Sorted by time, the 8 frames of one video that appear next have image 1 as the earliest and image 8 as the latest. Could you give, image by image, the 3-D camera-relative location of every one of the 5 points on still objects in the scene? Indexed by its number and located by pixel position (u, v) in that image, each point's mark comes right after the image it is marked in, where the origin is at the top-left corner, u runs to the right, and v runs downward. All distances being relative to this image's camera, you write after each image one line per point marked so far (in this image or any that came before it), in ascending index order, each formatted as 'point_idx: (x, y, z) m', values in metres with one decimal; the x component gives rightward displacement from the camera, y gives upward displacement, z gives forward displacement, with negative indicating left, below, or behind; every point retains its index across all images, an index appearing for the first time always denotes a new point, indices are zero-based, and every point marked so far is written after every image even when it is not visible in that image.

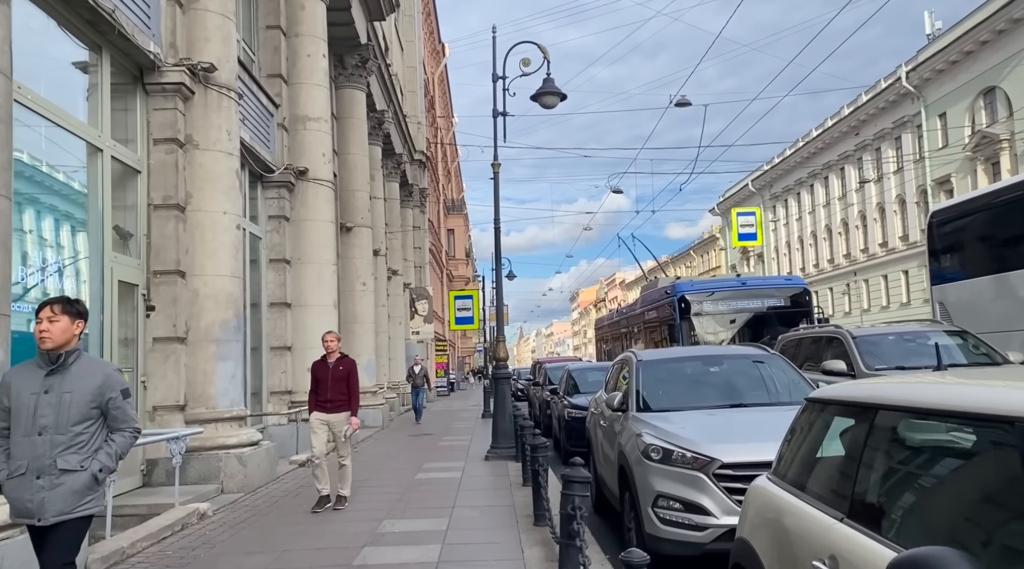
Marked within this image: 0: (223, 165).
0: (-3.5, +1.4, +10.2) m
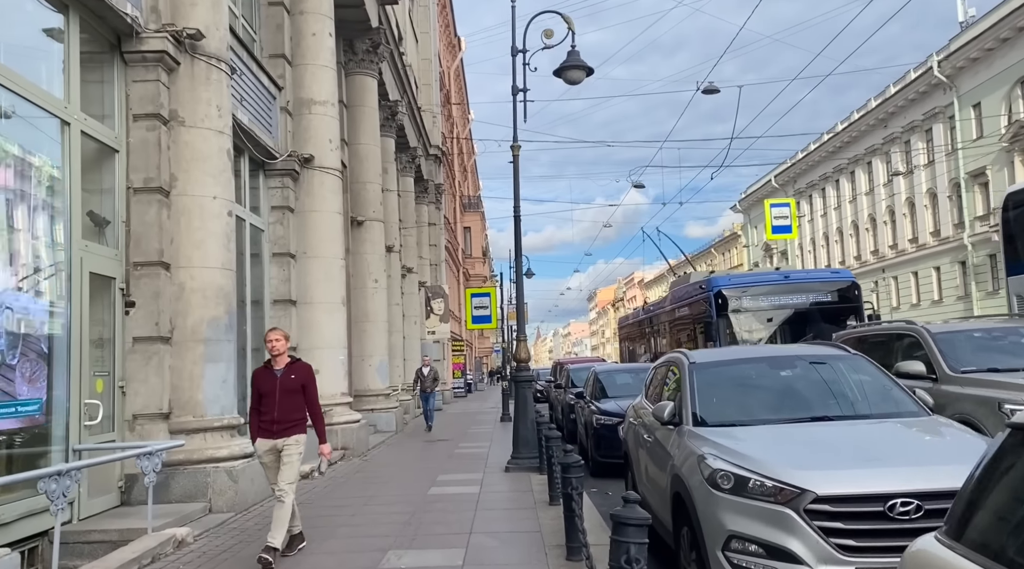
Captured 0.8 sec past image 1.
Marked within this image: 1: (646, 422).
0: (-3.2, +1.5, +9.1) m
1: (+1.1, -1.1, +6.8) m
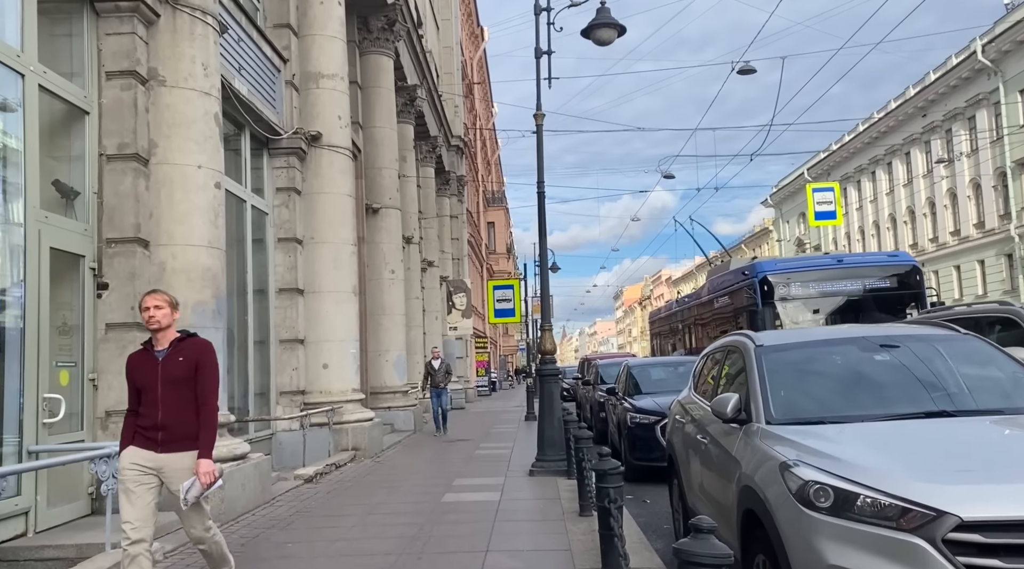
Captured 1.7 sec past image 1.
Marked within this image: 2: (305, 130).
0: (-3.0, +1.7, +8.1) m
1: (+1.3, -0.9, +5.7) m
2: (-3.2, +2.4, +13.1) m
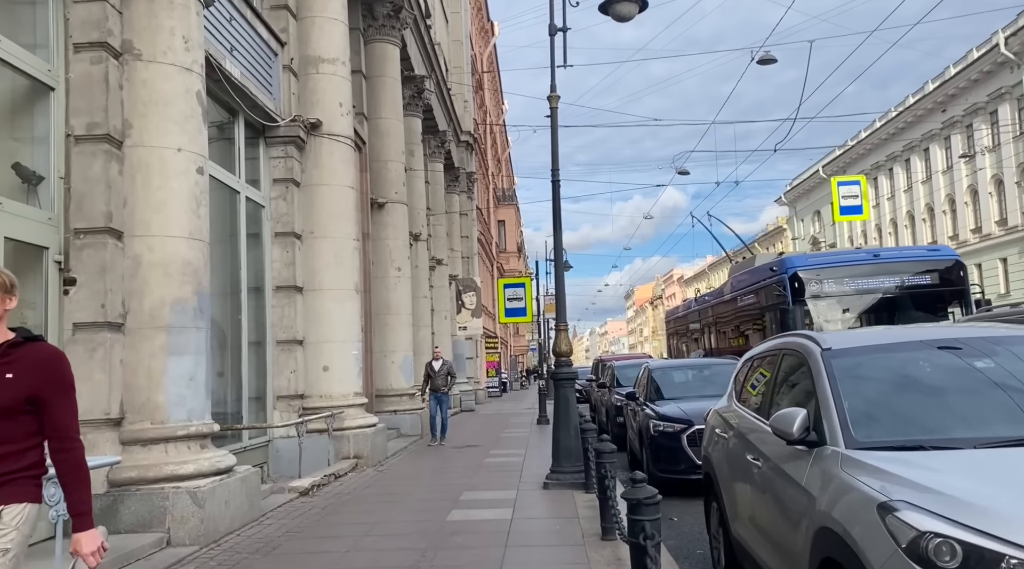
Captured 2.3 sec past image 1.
0: (-2.9, +1.7, +7.3) m
1: (+1.4, -0.9, +4.9) m
2: (-3.0, +2.4, +12.3) m
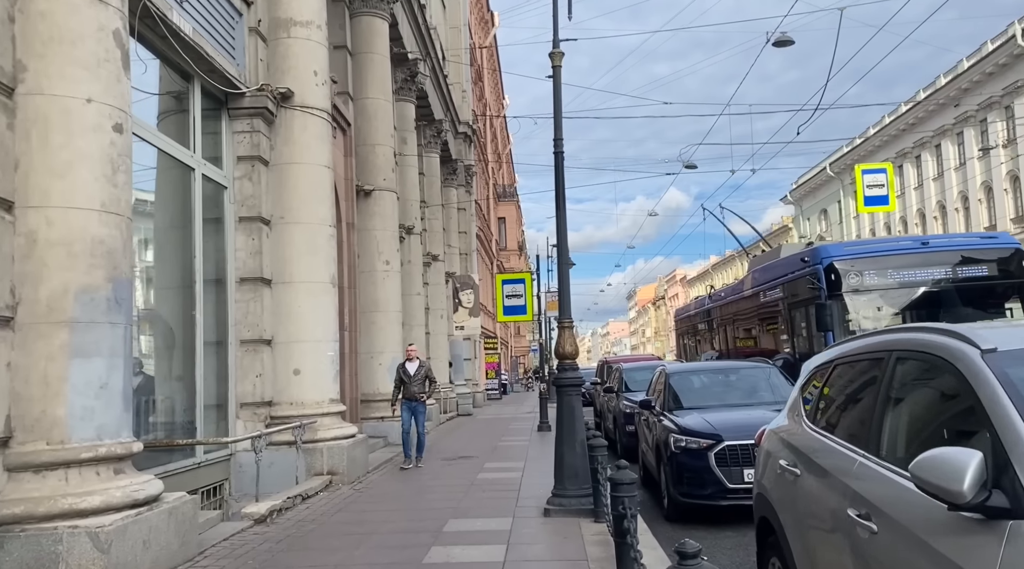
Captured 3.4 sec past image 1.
0: (-3.0, +1.9, +5.9) m
1: (+1.3, -0.8, +3.4) m
2: (-3.1, +2.5, +10.9) m
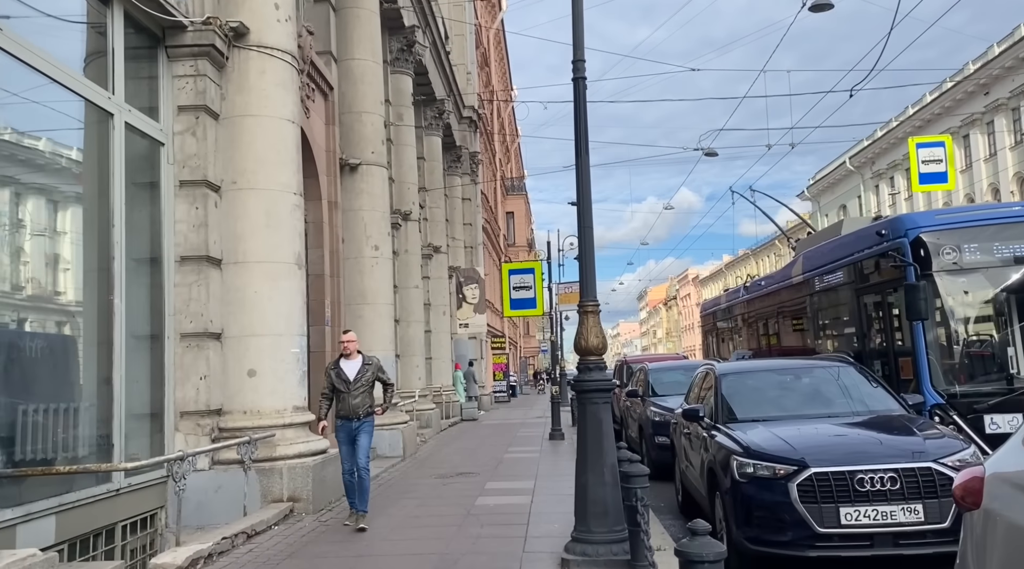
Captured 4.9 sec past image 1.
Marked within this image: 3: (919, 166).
0: (-3.0, +2.1, +3.8) m
1: (+1.3, -0.5, +1.3) m
2: (-3.0, +2.7, +8.8) m
3: (+7.8, +2.3, +16.1) m
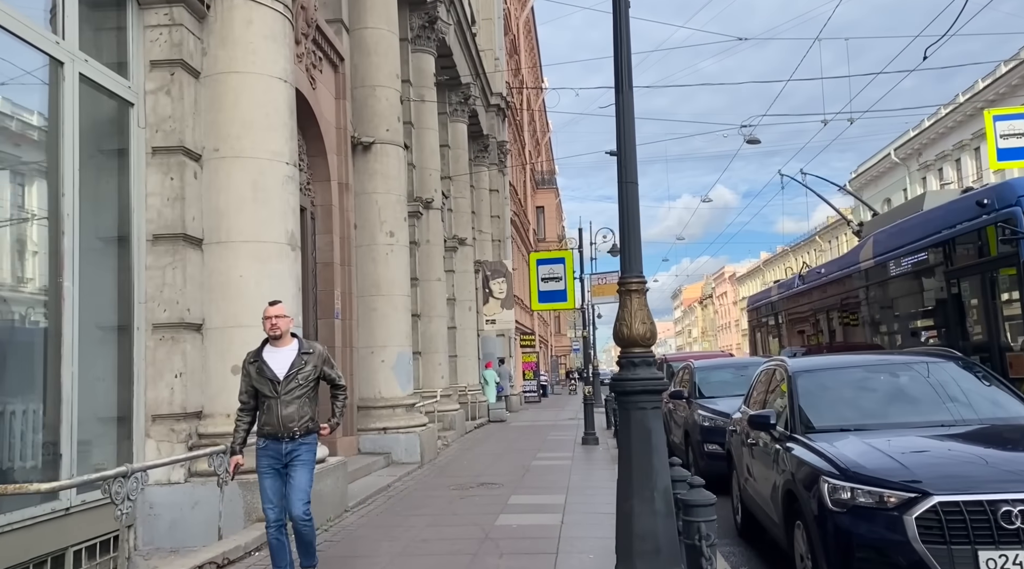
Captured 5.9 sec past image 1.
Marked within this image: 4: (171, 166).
0: (-2.9, +2.2, +2.6) m
1: (+1.3, -0.4, 0.0) m
2: (-2.8, +2.9, +7.6) m
3: (+8.3, +2.4, +14.5) m
4: (-3.0, +1.0, +7.4) m
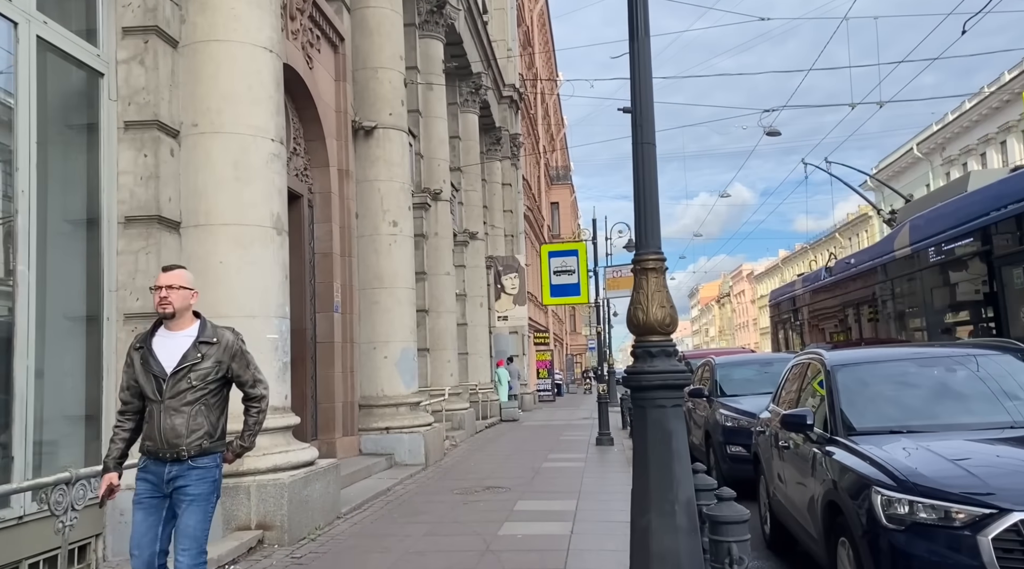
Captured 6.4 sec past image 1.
0: (-3.0, +2.3, +2.0) m
1: (+1.2, -0.3, -0.7) m
2: (-2.8, +3.0, +7.0) m
3: (+8.4, +2.6, +13.6) m
4: (-3.0, +1.1, +6.8) m
